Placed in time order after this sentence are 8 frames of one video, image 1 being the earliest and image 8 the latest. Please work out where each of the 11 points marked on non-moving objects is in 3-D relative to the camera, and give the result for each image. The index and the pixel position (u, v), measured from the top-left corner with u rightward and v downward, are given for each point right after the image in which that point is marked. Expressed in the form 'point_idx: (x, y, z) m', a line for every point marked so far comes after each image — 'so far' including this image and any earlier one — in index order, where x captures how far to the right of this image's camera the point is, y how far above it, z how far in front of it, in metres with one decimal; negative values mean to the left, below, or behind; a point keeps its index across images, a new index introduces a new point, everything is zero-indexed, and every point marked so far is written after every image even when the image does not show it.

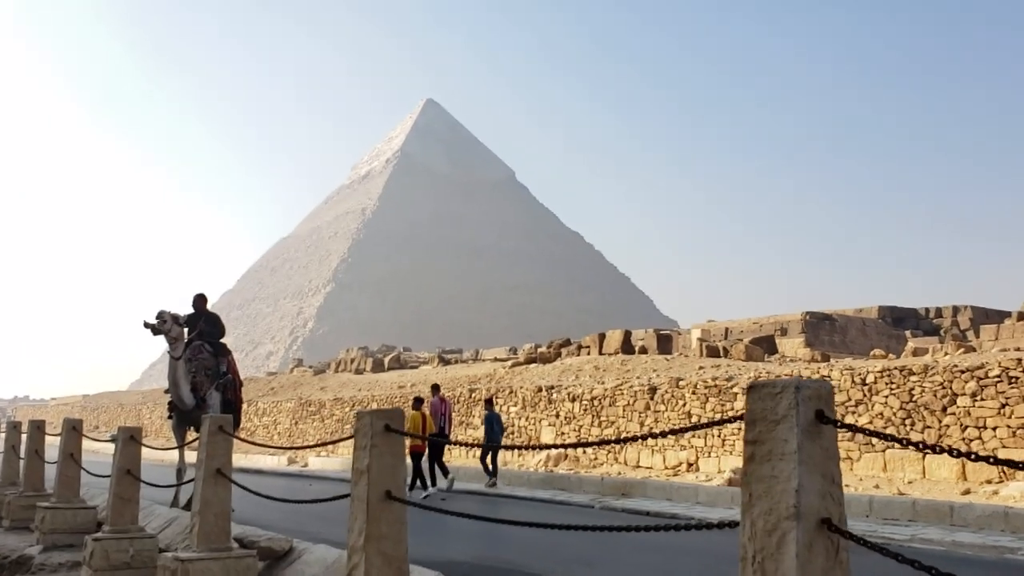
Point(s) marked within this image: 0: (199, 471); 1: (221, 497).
0: (-1.7, -1.0, +5.2) m
1: (-1.5, -1.1, +5.2) m
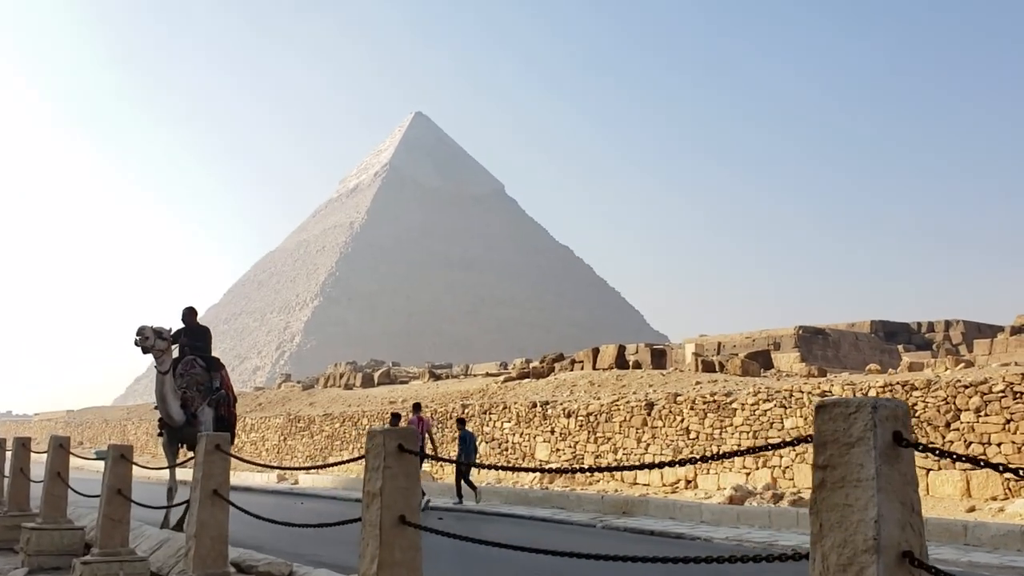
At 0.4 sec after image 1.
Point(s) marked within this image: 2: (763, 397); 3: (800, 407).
0: (-1.6, -1.0, +5.0) m
1: (-1.5, -1.2, +5.0) m
2: (+4.1, -1.8, +16.1) m
3: (+4.5, -1.9, +15.4) m
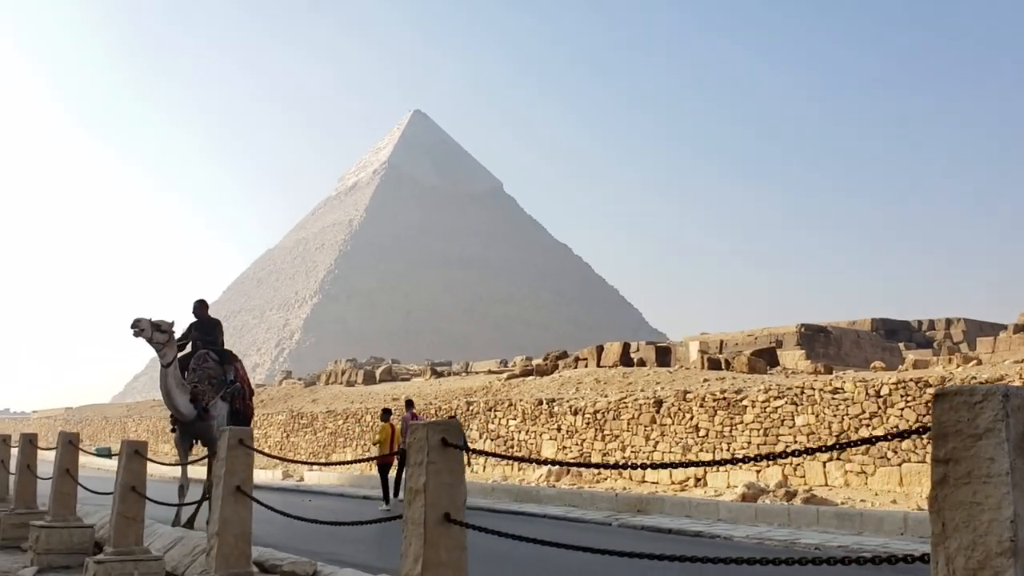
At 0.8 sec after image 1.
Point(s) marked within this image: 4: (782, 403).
0: (-1.4, -1.0, +4.8) m
1: (-1.3, -1.1, +4.8) m
2: (+4.2, -1.7, +15.9) m
3: (+4.6, -1.8, +15.2) m
4: (+4.3, -1.8, +15.7) m
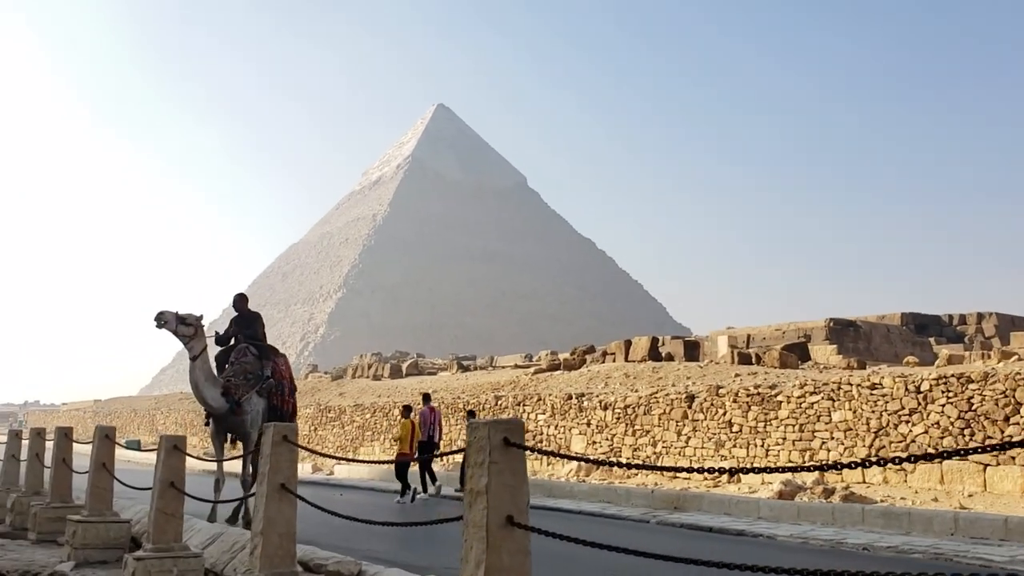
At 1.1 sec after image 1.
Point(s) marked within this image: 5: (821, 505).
0: (-1.2, -0.9, +4.7) m
1: (-1.1, -1.1, +4.7) m
2: (+4.7, -1.6, +15.7) m
3: (+5.1, -1.7, +15.0) m
4: (+4.8, -1.7, +15.4) m
5: (+3.0, -2.1, +9.4) m
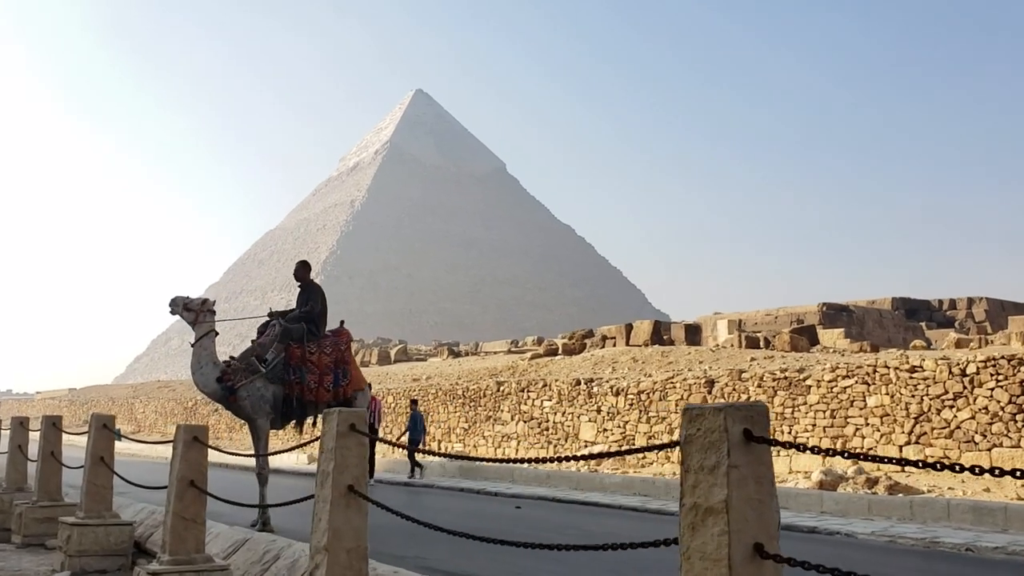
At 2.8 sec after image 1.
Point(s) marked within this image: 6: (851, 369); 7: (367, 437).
0: (-0.7, -0.8, +3.7) m
1: (-0.6, -0.9, +3.7) m
2: (+5.0, -1.3, +14.8) m
3: (+5.4, -1.4, +14.1) m
4: (+5.0, -1.4, +14.6) m
5: (+3.4, -1.8, +8.6) m
6: (+5.1, -1.2, +14.7) m
7: (-0.6, -0.6, +3.8) m
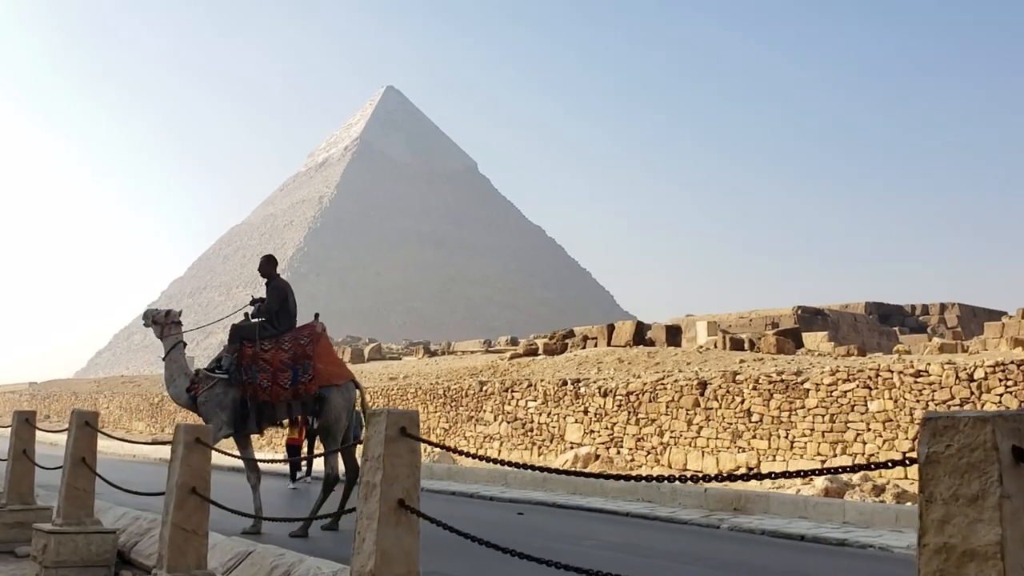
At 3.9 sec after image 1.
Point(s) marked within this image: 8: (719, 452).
0: (-0.5, -0.7, +3.2) m
1: (-0.3, -0.8, +3.1) m
2: (+4.8, -1.3, +14.4) m
3: (+5.3, -1.4, +13.8) m
4: (+4.9, -1.4, +14.2) m
5: (+3.4, -1.8, +8.1) m
6: (+5.0, -1.2, +14.3) m
7: (-0.3, -0.5, +3.2) m
8: (+3.3, -2.6, +15.7) m
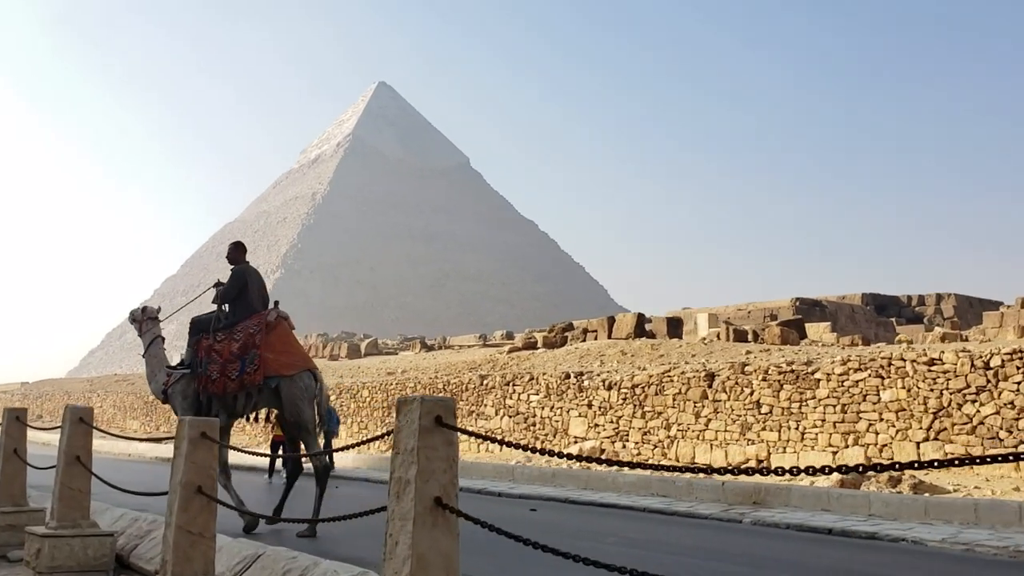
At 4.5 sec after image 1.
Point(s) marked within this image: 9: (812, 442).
0: (-0.3, -0.6, +2.8) m
1: (-0.2, -0.7, +2.8) m
2: (+4.9, -1.1, +14.1) m
3: (+5.3, -1.2, +13.5) m
4: (+5.0, -1.2, +13.9) m
5: (+3.5, -1.7, +7.8) m
6: (+5.0, -1.1, +14.0) m
7: (-0.2, -0.4, +2.9) m
8: (+3.4, -2.5, +15.4) m
9: (+4.4, -2.2, +14.4) m
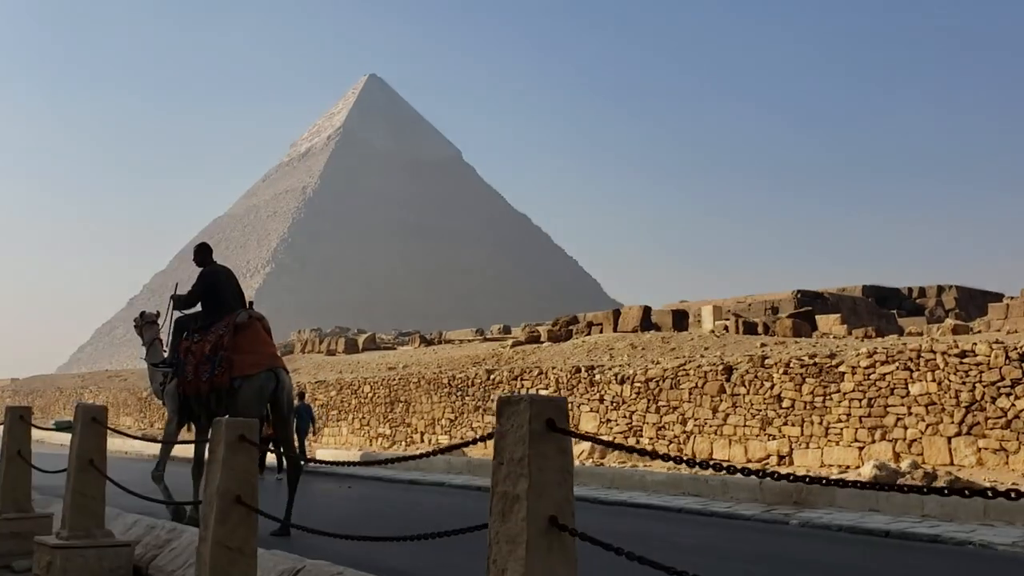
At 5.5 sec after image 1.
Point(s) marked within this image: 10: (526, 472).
0: (0.0, -0.6, +2.3) m
1: (+0.1, -0.7, +2.3) m
2: (+5.1, -1.0, +13.7) m
3: (+5.6, -1.1, +13.1) m
4: (+5.2, -1.1, +13.5) m
5: (+3.8, -1.6, +7.4) m
6: (+5.2, -0.9, +13.6) m
7: (+0.1, -0.4, +2.4) m
8: (+3.6, -2.3, +15.0) m
9: (+4.6, -2.1, +13.9) m
10: (0.0, -0.4, +2.3) m
